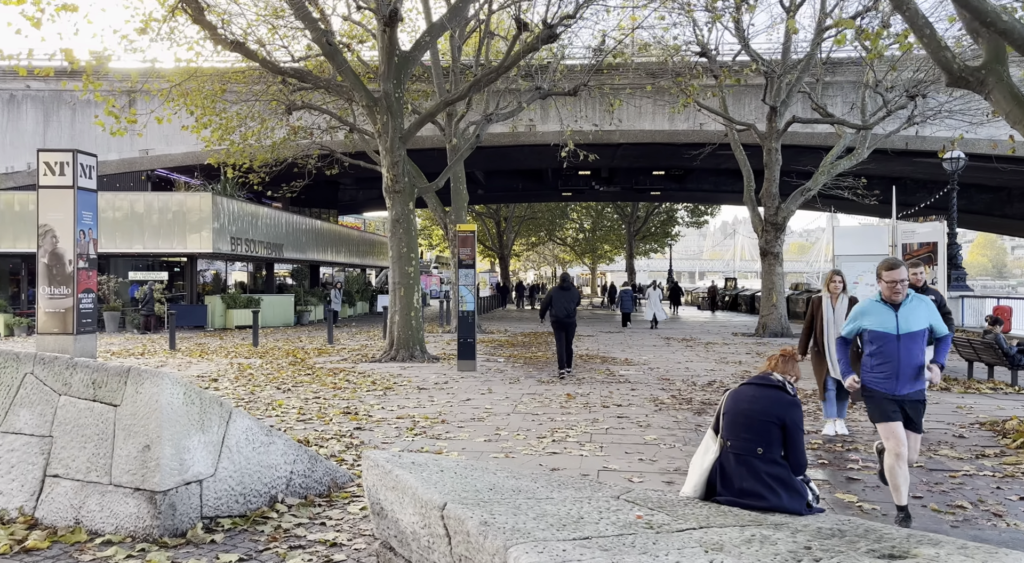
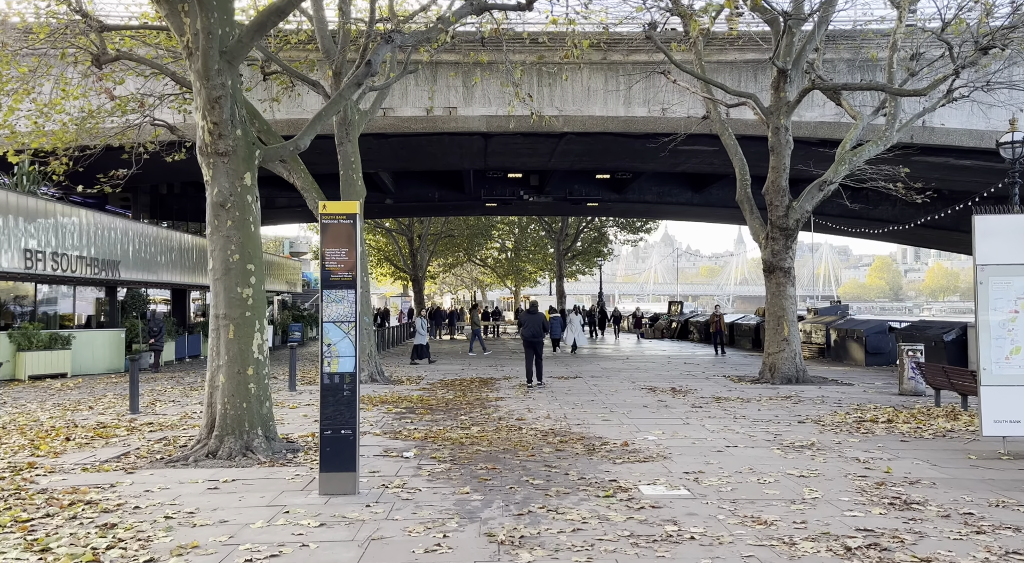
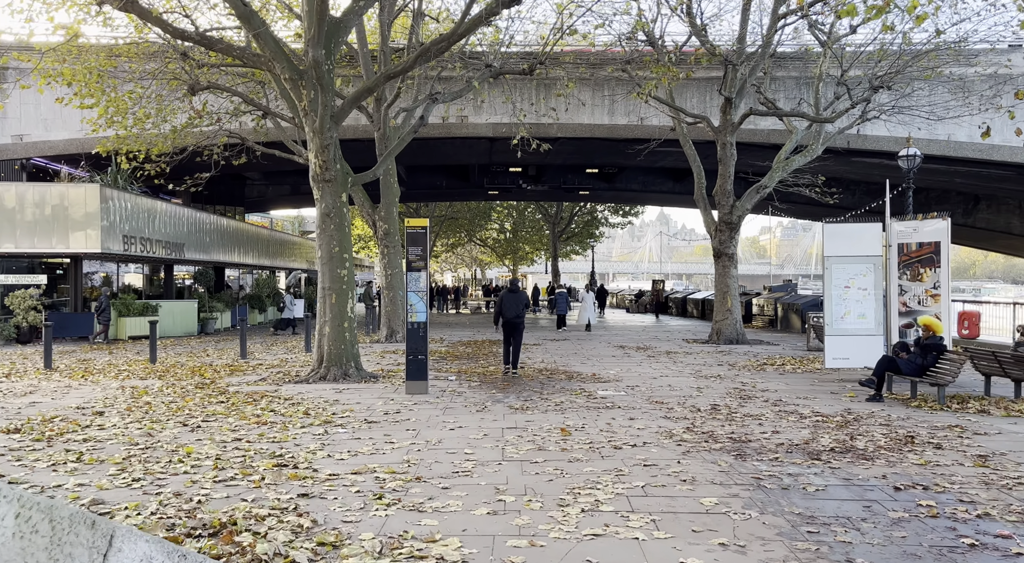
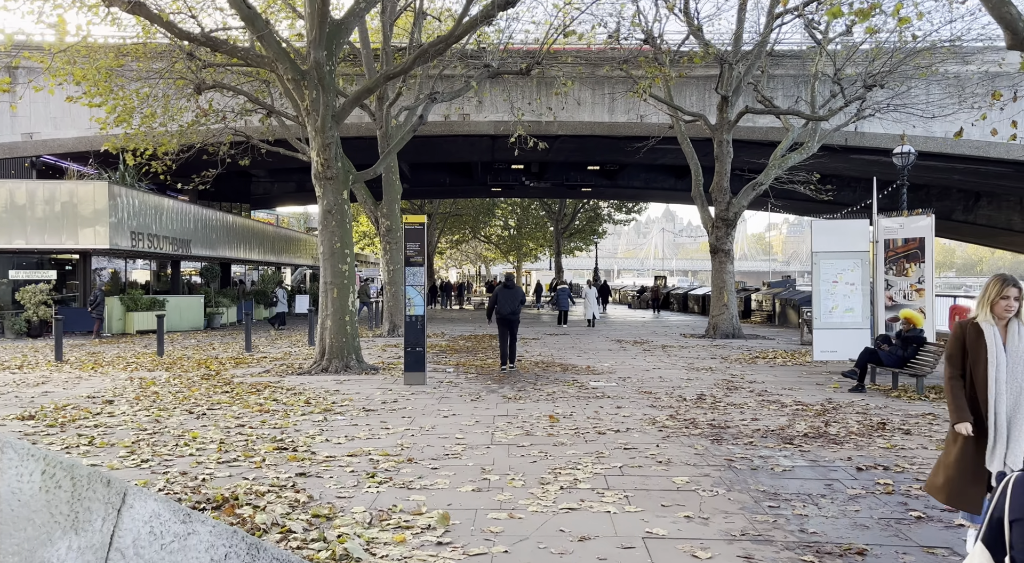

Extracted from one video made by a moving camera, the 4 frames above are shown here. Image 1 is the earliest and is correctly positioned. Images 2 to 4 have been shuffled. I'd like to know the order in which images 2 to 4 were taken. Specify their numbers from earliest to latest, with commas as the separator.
4, 3, 2
